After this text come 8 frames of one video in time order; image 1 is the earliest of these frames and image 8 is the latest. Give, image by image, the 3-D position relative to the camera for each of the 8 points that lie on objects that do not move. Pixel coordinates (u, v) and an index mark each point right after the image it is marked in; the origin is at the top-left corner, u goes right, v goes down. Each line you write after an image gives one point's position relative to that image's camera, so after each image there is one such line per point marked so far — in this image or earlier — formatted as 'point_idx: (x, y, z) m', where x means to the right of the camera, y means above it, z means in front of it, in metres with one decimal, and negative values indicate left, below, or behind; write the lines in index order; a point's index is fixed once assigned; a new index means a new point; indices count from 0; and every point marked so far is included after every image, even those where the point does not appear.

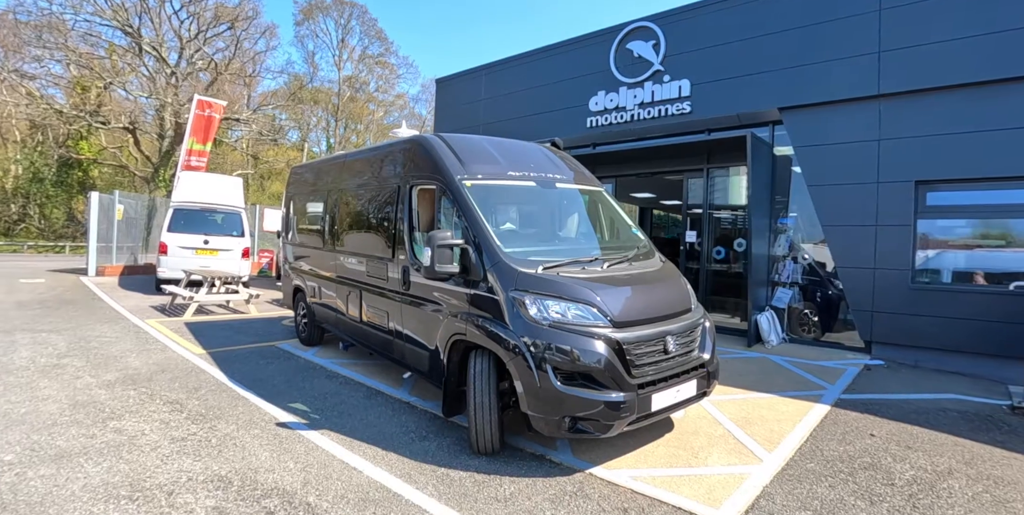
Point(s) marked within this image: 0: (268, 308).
0: (-5.0, -1.0, +10.5) m
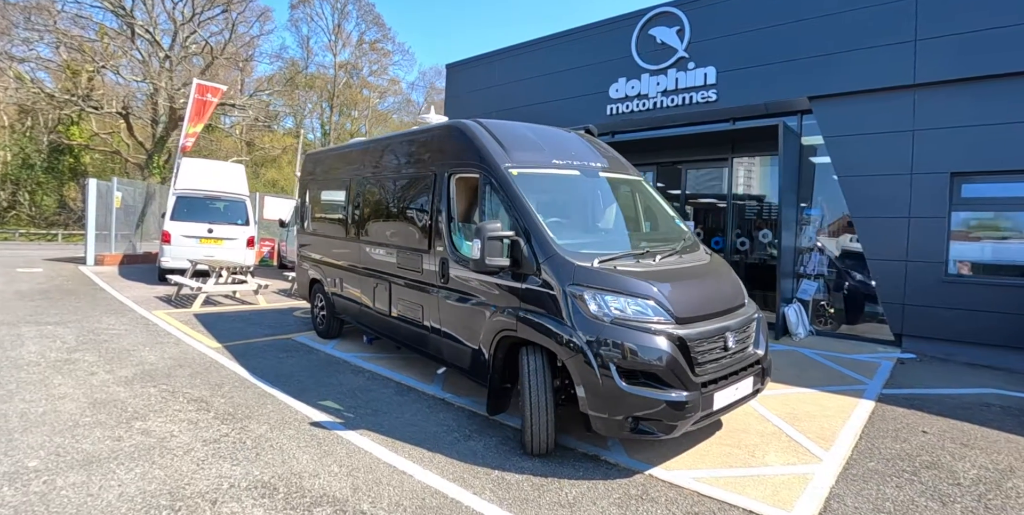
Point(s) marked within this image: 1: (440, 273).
0: (-4.7, -0.8, +10.2) m
1: (-0.6, -0.1, +4.4) m
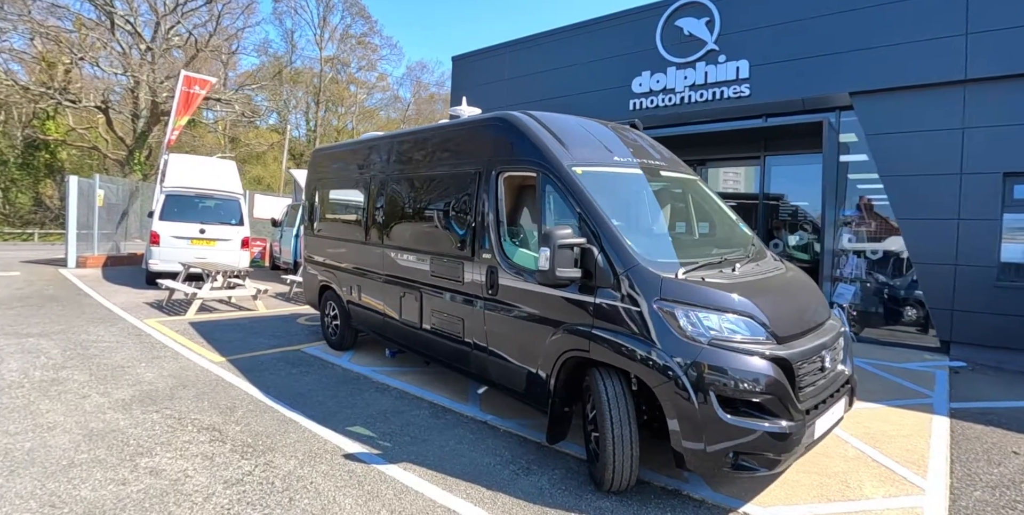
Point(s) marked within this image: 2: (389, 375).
0: (-4.4, -0.9, +9.6) m
1: (-0.2, -0.2, +3.9) m
2: (-1.3, -1.2, +5.3) m
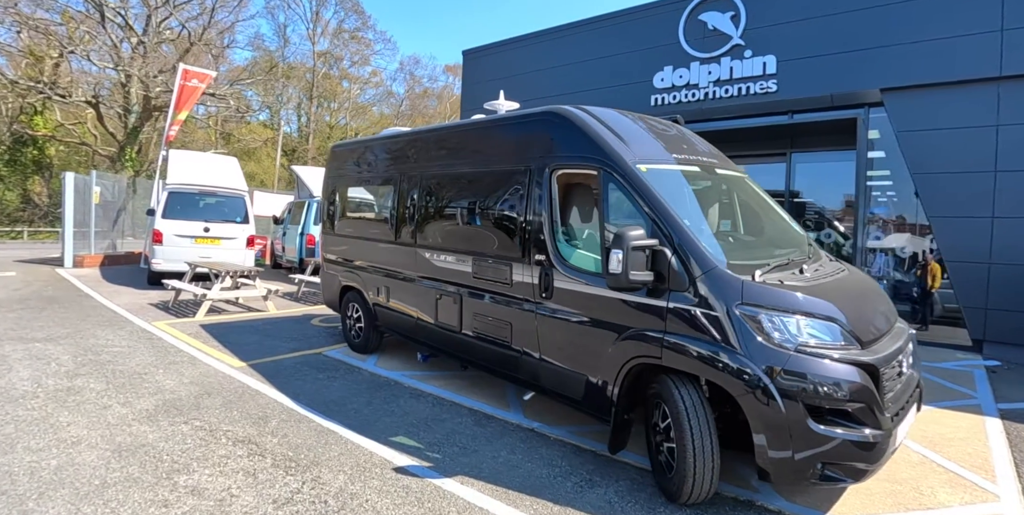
0: (-4.1, -0.8, +9.4) m
1: (+0.2, -0.2, +3.7) m
2: (-0.9, -1.2, +5.1) m
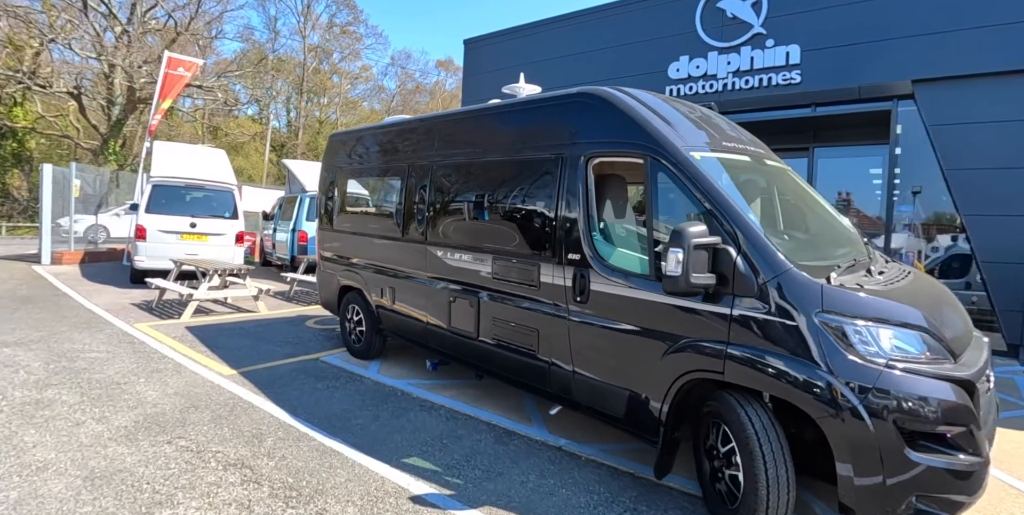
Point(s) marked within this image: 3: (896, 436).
0: (-4.0, -0.8, +8.9) m
1: (+0.4, -0.2, +3.3) m
2: (-0.7, -1.2, +4.7) m
3: (+1.7, -0.8, +2.4) m
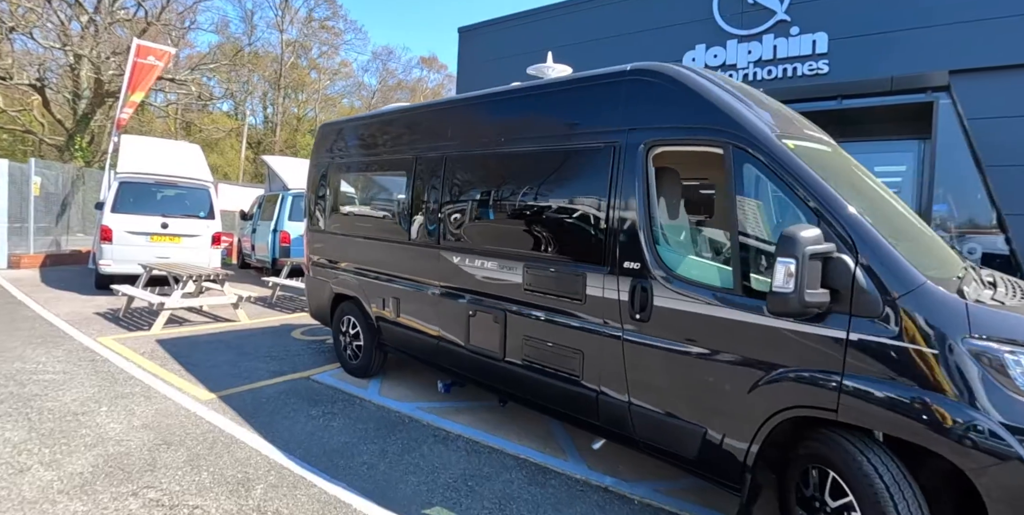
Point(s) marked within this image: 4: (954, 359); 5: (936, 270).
0: (-4.0, -0.9, +8.1) m
1: (+0.6, -0.3, +2.8) m
2: (-0.6, -1.3, +4.1) m
3: (+2.0, -0.9, +1.9) m
4: (+1.7, -0.4, +2.0) m
5: (+1.9, 0.0, +2.3) m
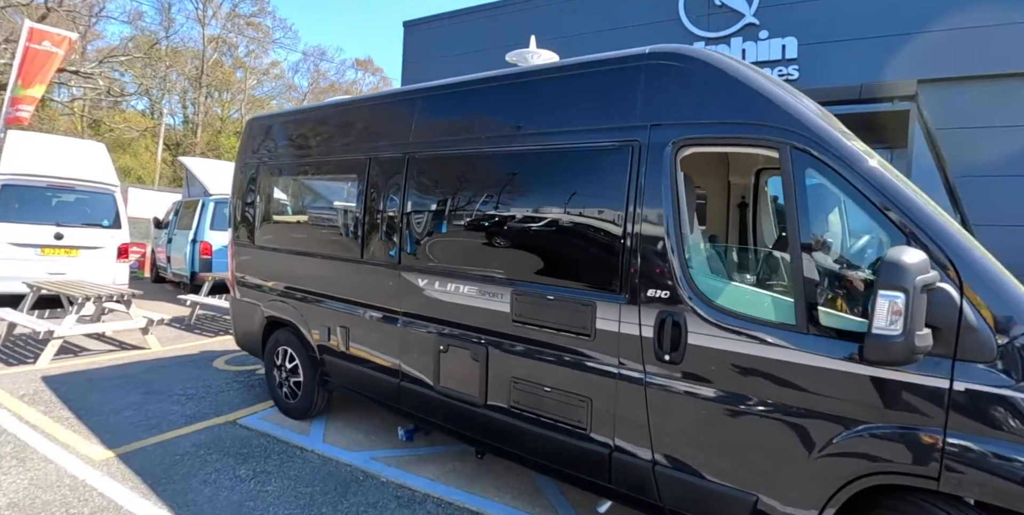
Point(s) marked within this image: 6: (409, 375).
0: (-4.6, -1.1, +7.0) m
1: (+0.6, -0.4, +2.2) m
2: (-0.7, -1.4, +3.4) m
3: (+2.1, -1.0, +1.5) m
4: (+1.8, -0.5, +1.6) m
5: (+1.9, -0.1, +1.9) m
6: (-0.7, -0.7, +3.3) m
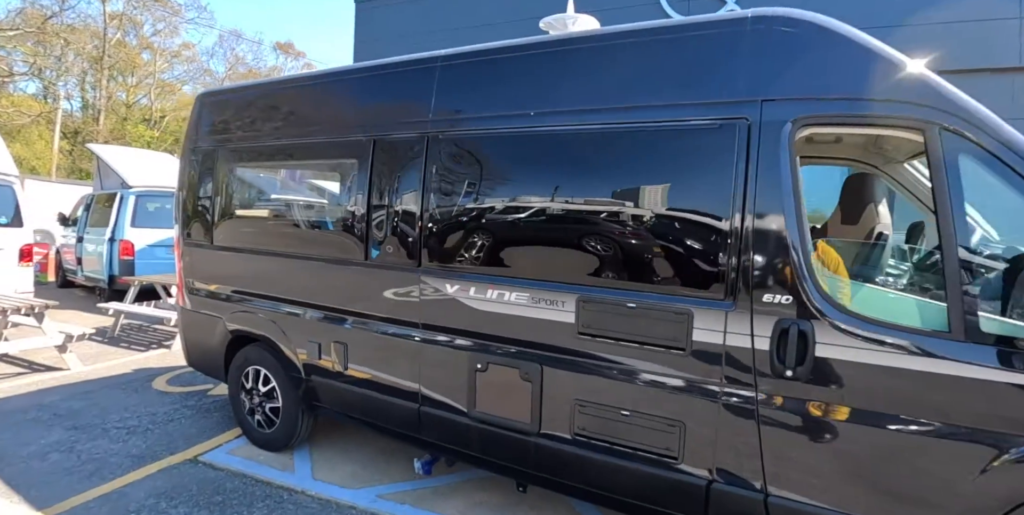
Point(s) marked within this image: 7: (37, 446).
0: (-4.8, -1.1, +6.0) m
1: (+0.9, -0.4, +1.9) m
2: (-0.5, -1.4, +2.9) m
3: (+2.5, -1.0, +1.3) m
4: (+2.2, -0.5, +1.4) m
5: (+2.2, -0.1, +1.7) m
6: (-0.4, -0.8, +2.8) m
7: (-3.4, -1.3, +3.7) m
